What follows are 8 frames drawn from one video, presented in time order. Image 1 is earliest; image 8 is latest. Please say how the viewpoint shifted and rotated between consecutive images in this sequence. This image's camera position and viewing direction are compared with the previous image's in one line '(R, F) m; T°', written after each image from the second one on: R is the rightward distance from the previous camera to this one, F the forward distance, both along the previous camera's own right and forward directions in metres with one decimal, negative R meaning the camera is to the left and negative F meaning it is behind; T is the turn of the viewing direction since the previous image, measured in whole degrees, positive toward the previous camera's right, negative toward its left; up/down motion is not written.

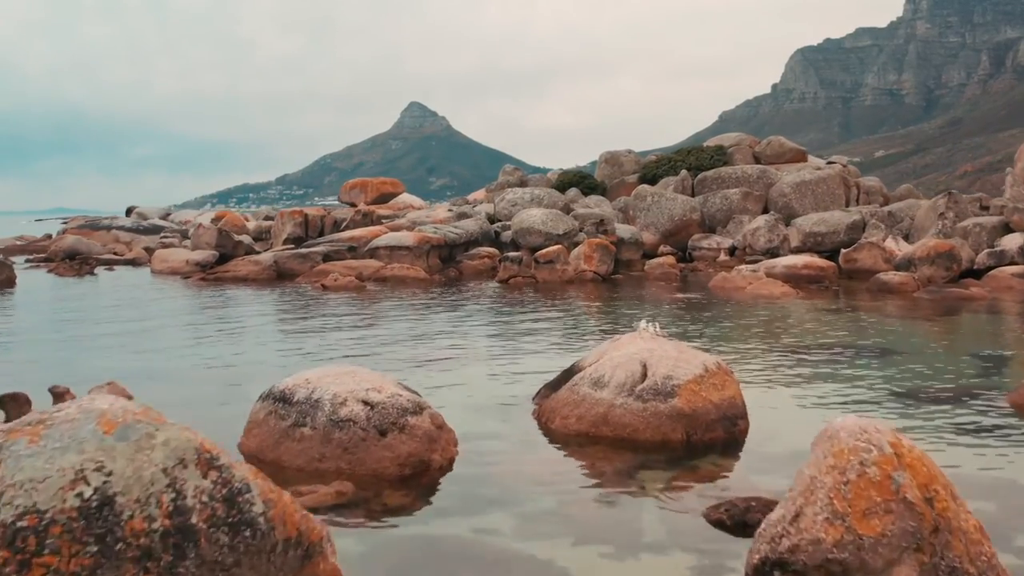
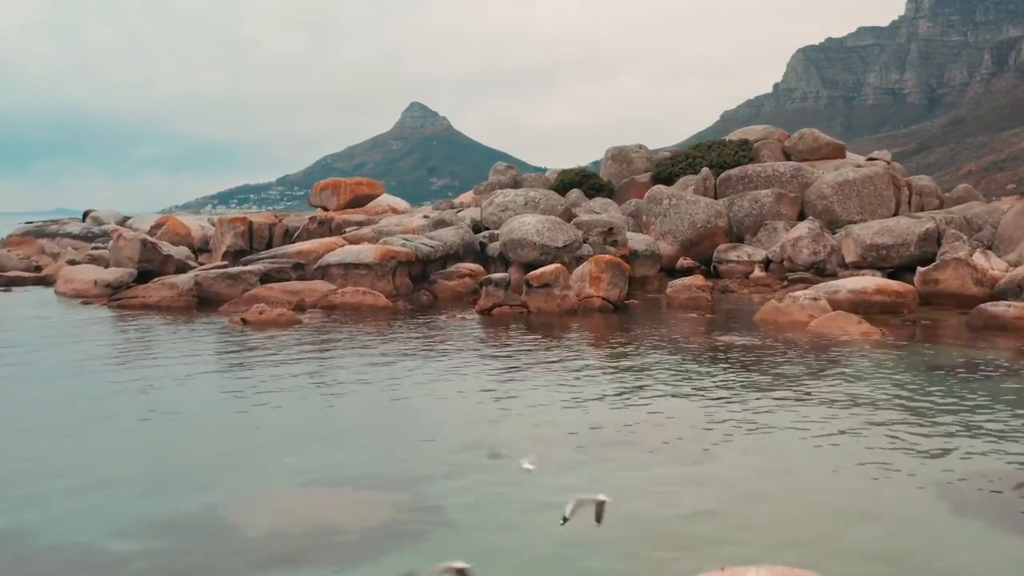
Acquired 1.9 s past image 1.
(+0.4, +6.7) m; 0°
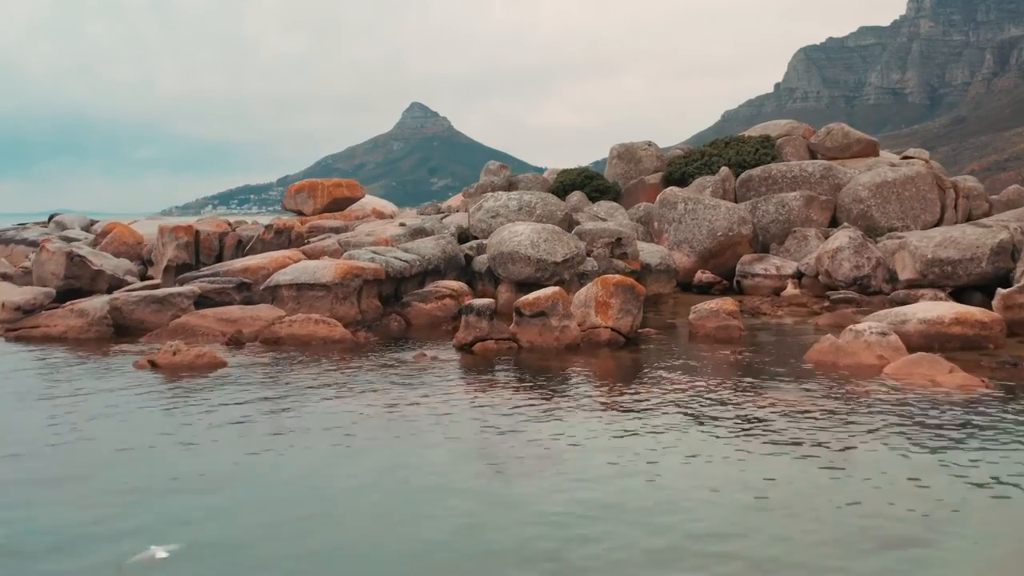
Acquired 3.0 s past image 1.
(+0.3, +4.6) m; 0°
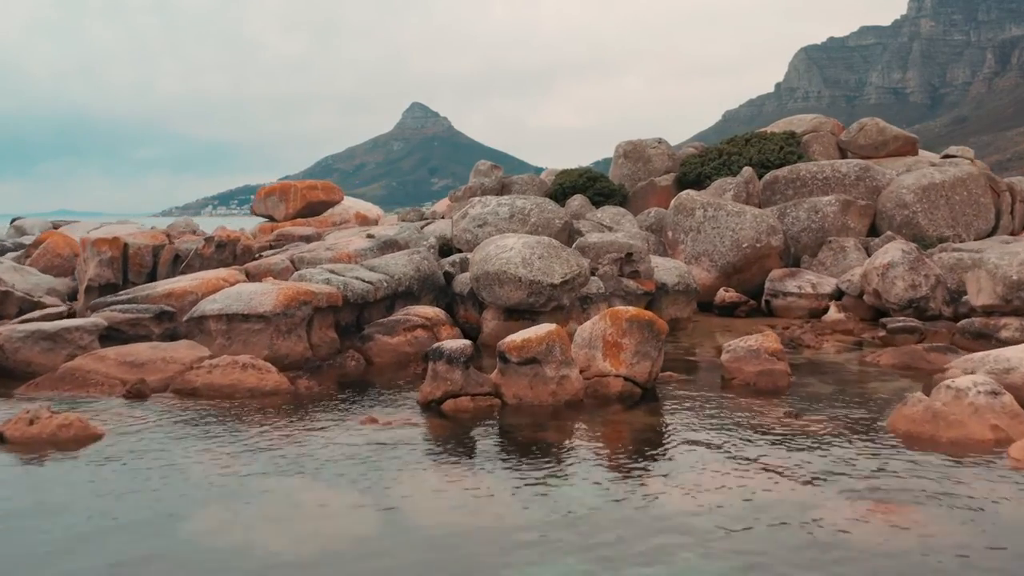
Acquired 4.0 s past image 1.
(+0.3, +4.3) m; 0°
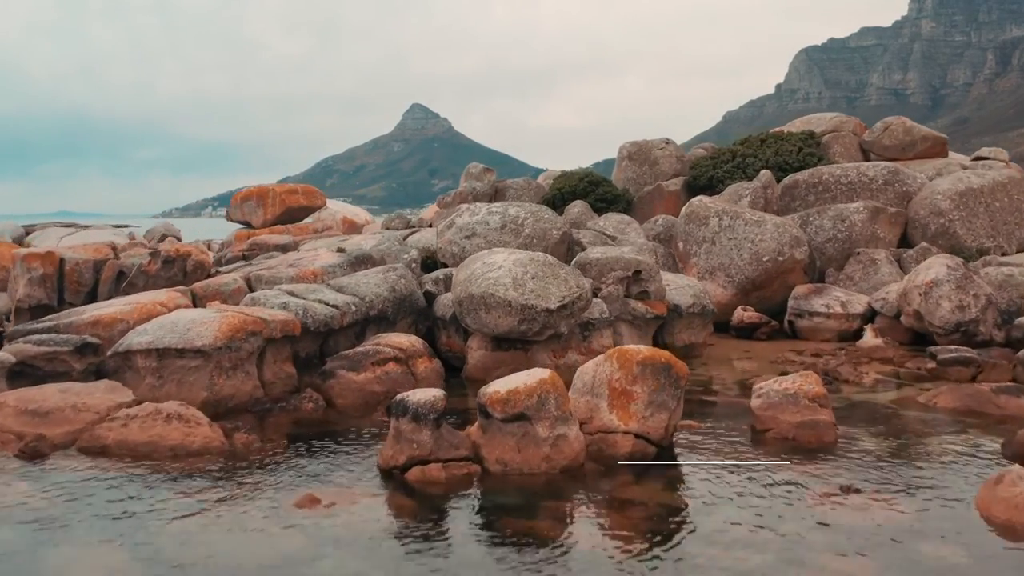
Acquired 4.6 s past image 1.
(+0.2, +2.8) m; 0°
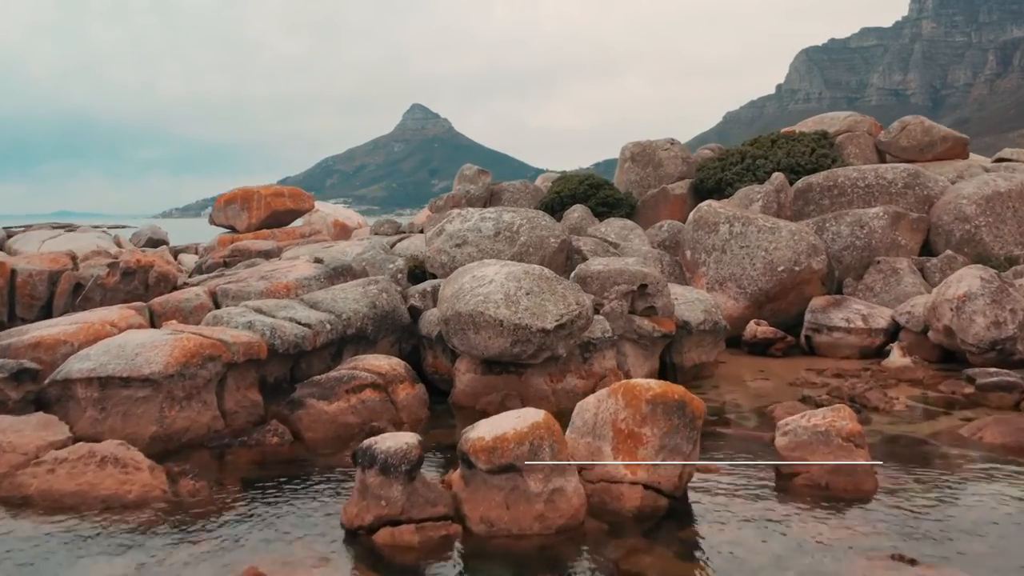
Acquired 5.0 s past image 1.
(+0.1, +1.7) m; 0°
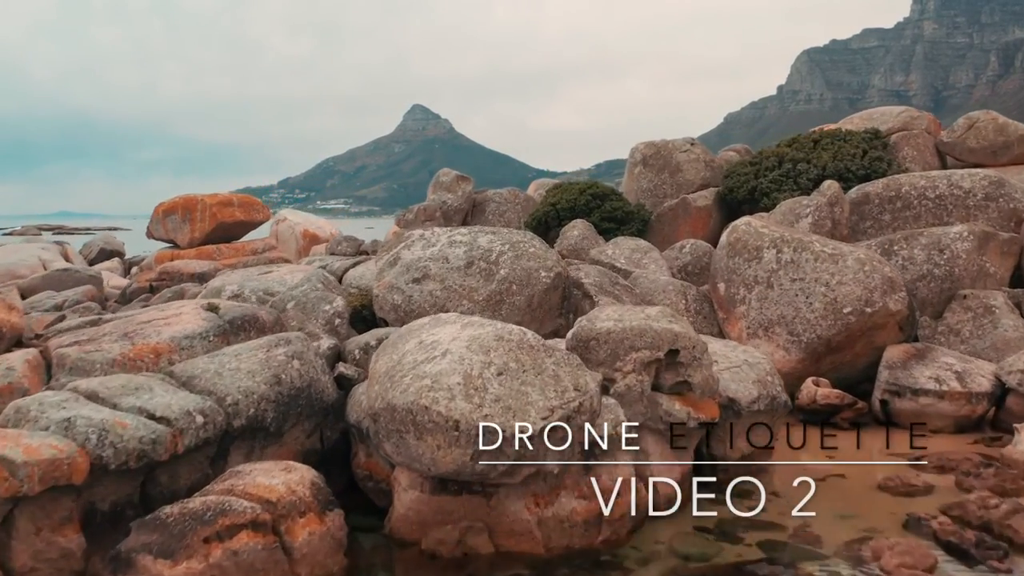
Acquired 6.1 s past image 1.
(+0.4, +5.2) m; 0°
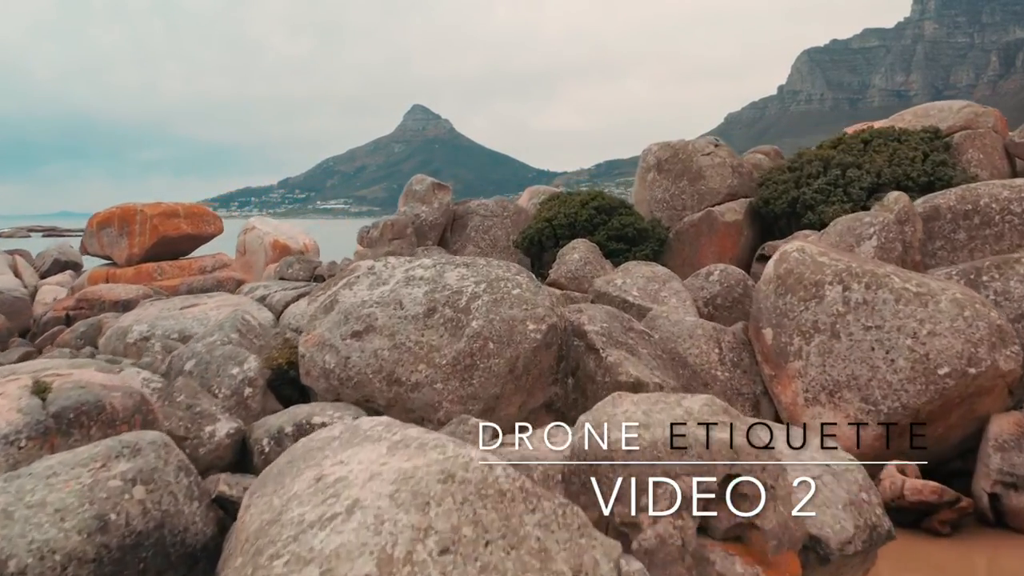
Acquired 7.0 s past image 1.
(+0.3, +4.1) m; 0°
